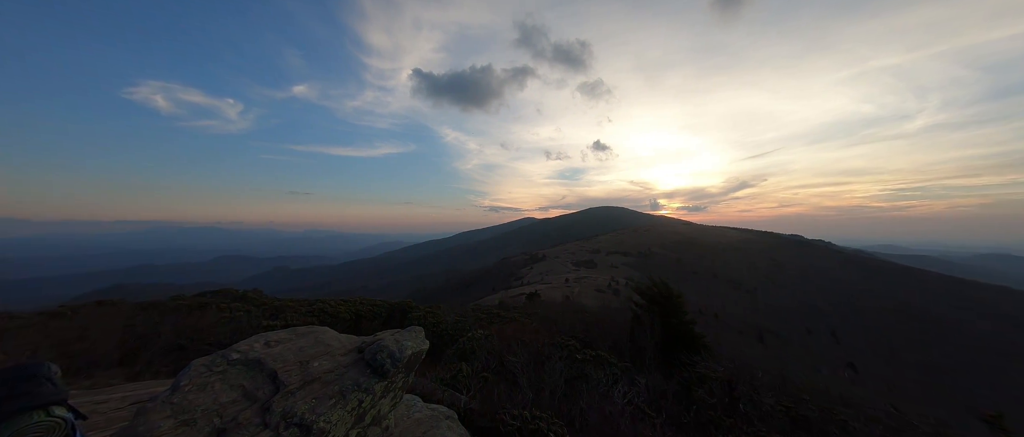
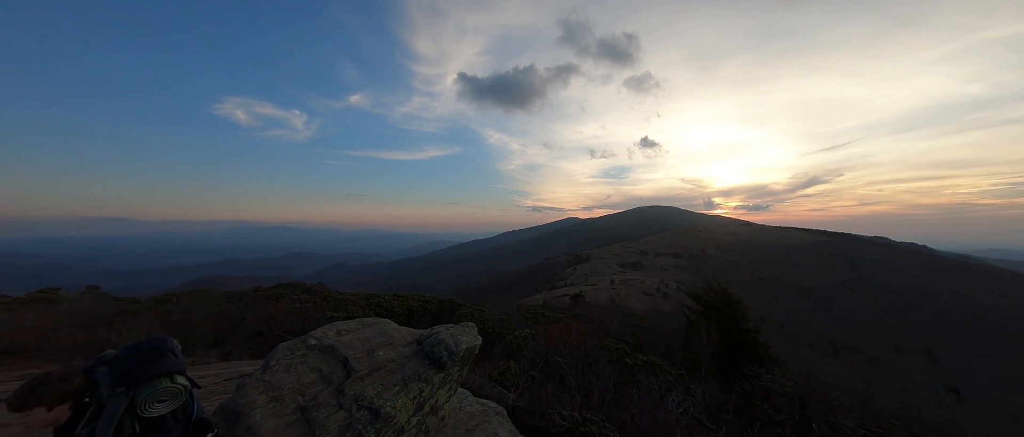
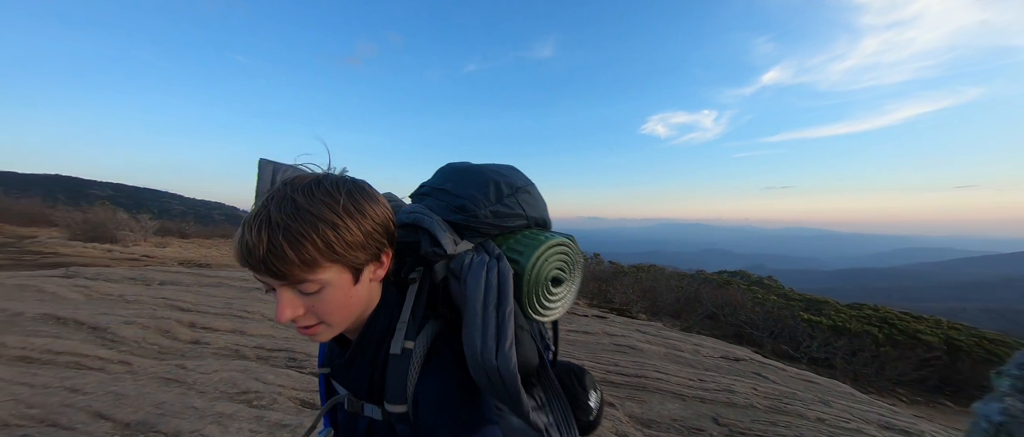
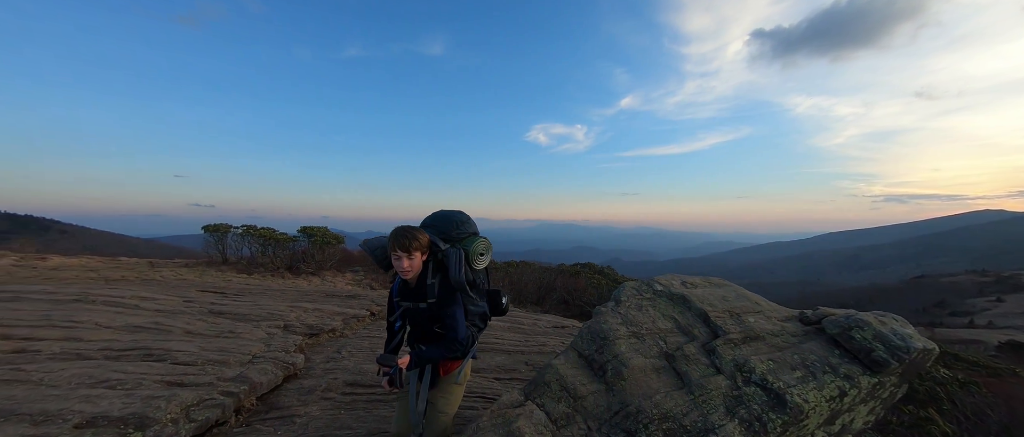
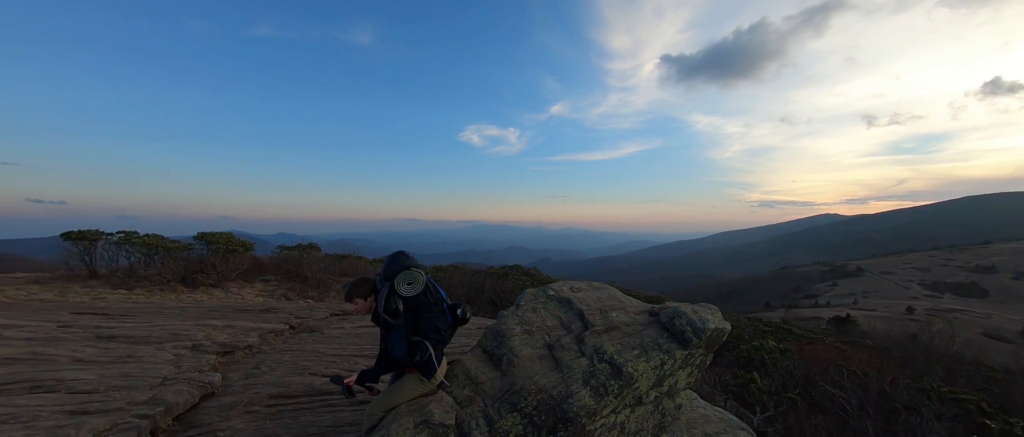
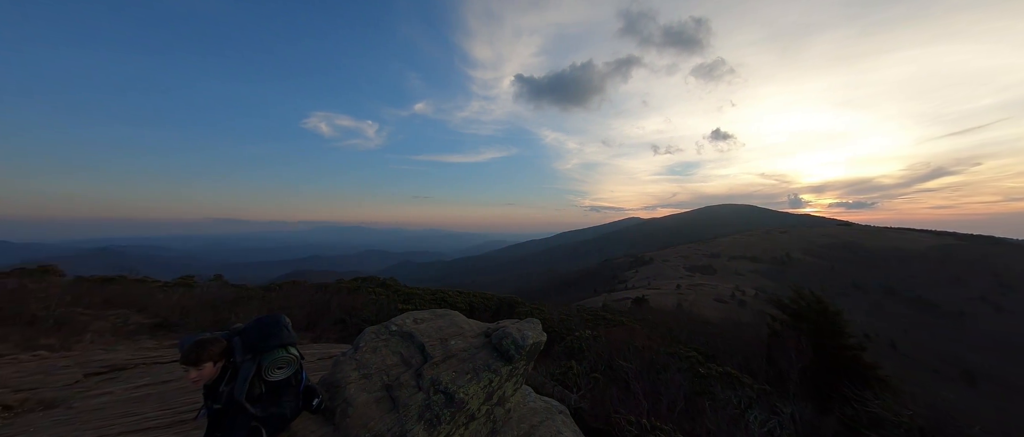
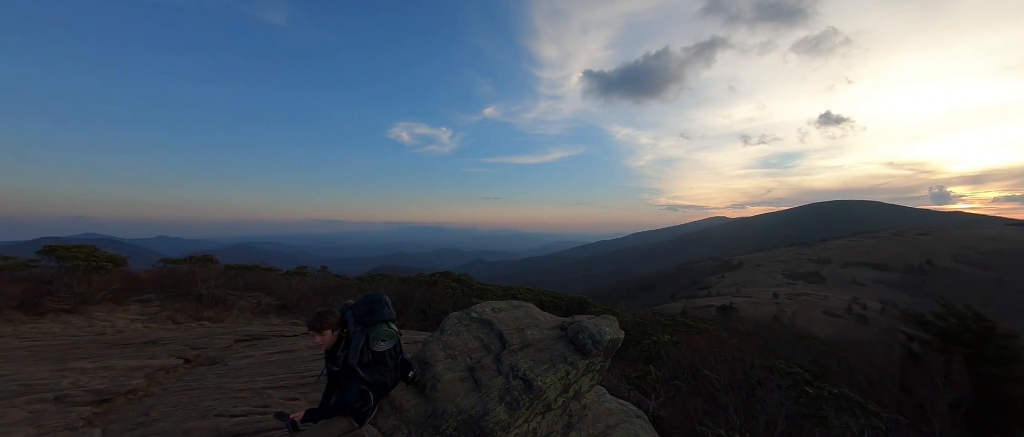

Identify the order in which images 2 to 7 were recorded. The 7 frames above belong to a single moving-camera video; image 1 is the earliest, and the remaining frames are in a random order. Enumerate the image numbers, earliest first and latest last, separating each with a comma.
2, 6, 7, 5, 4, 3
